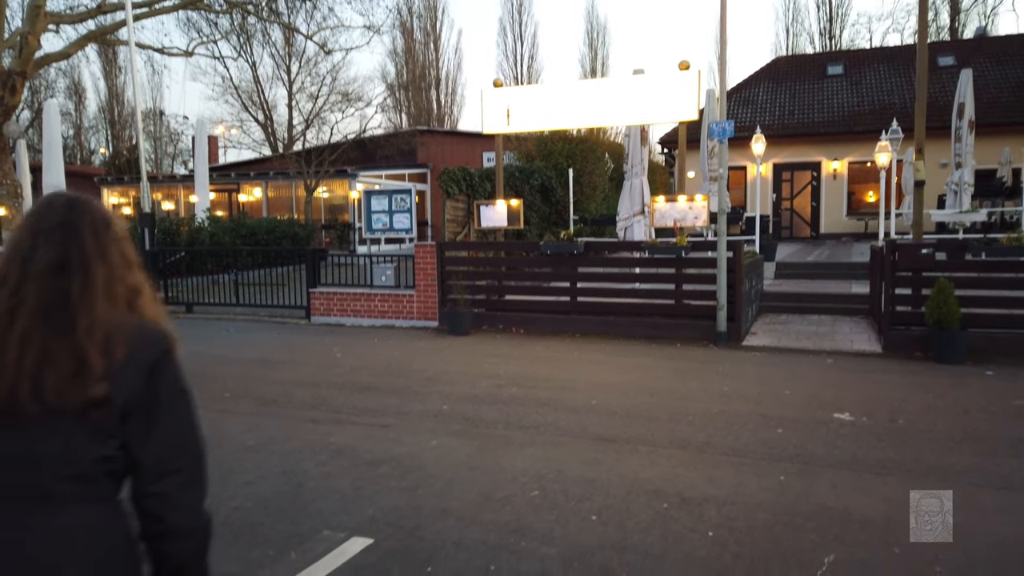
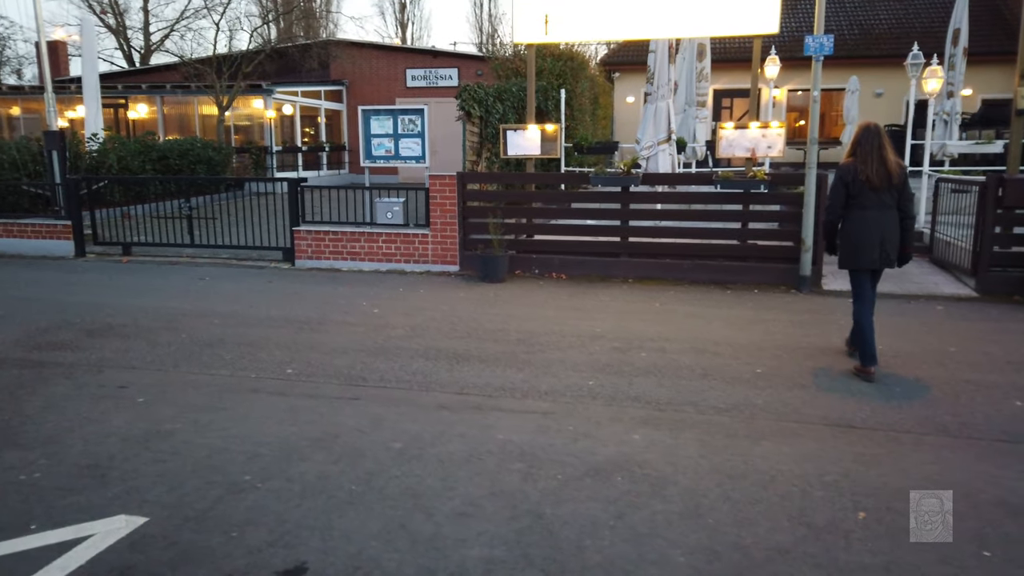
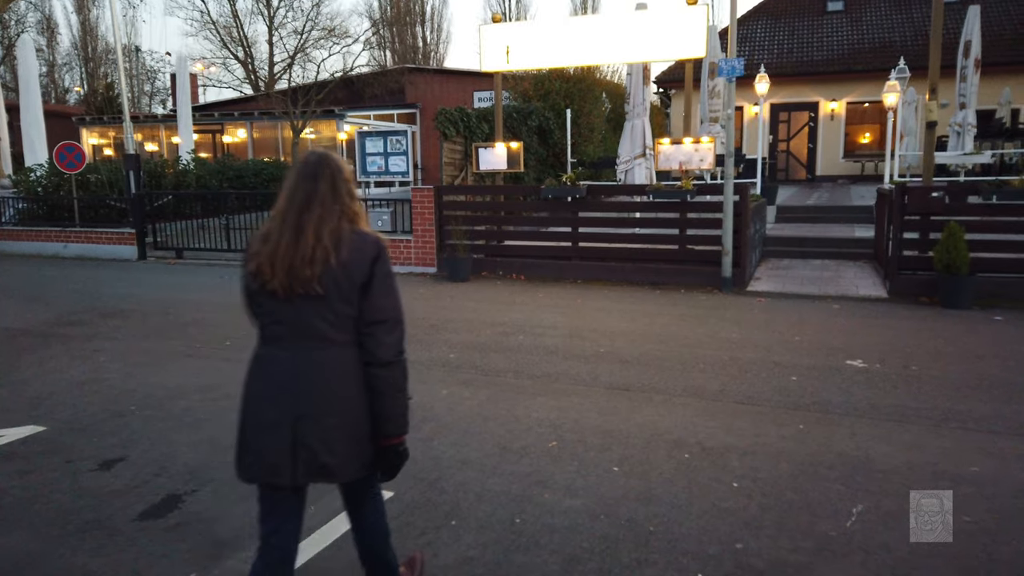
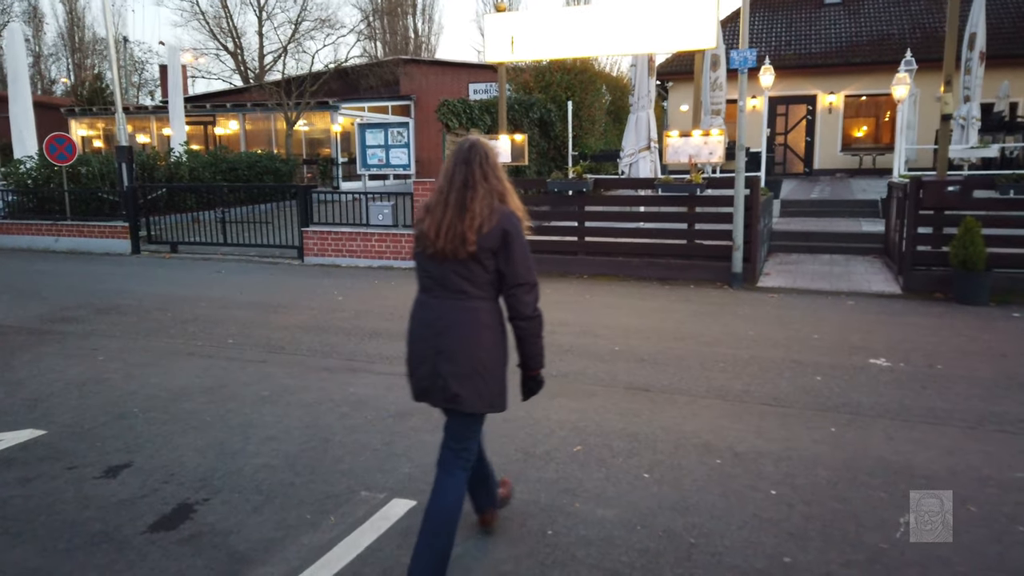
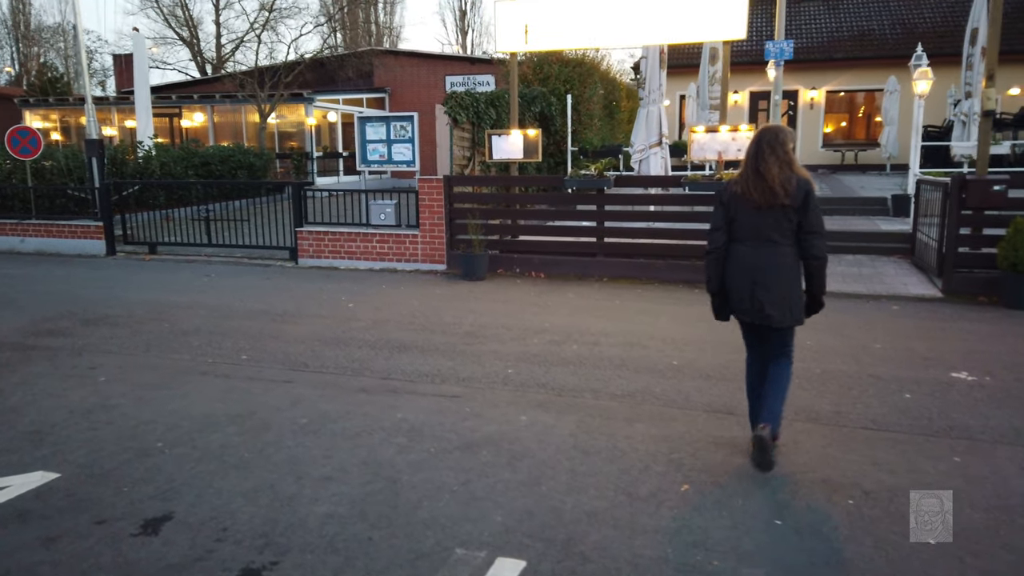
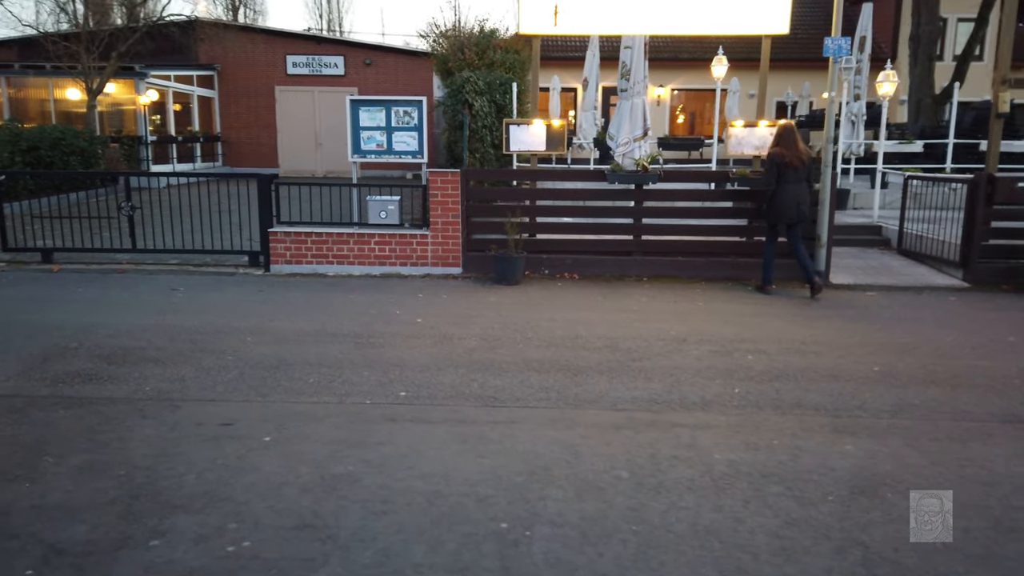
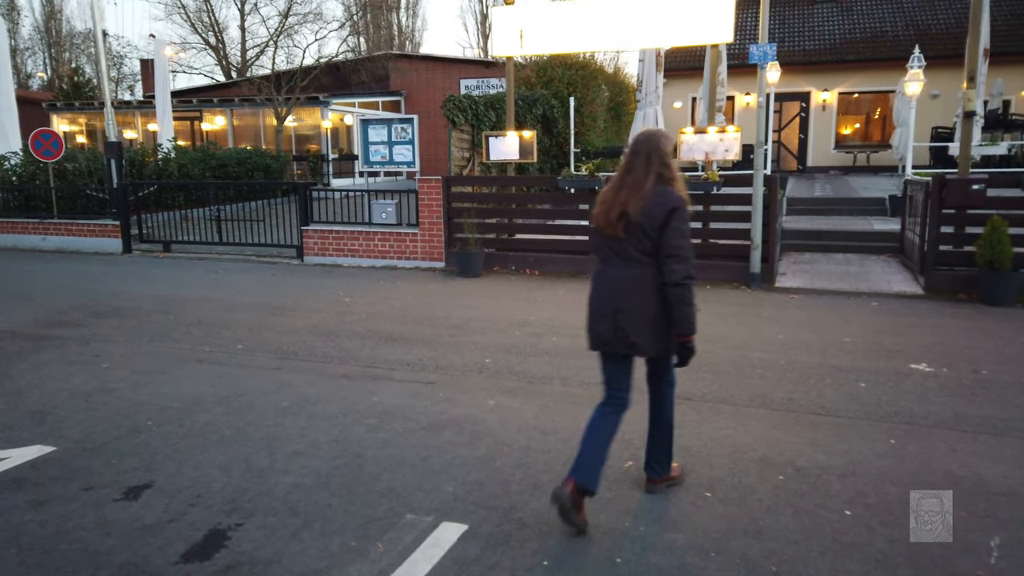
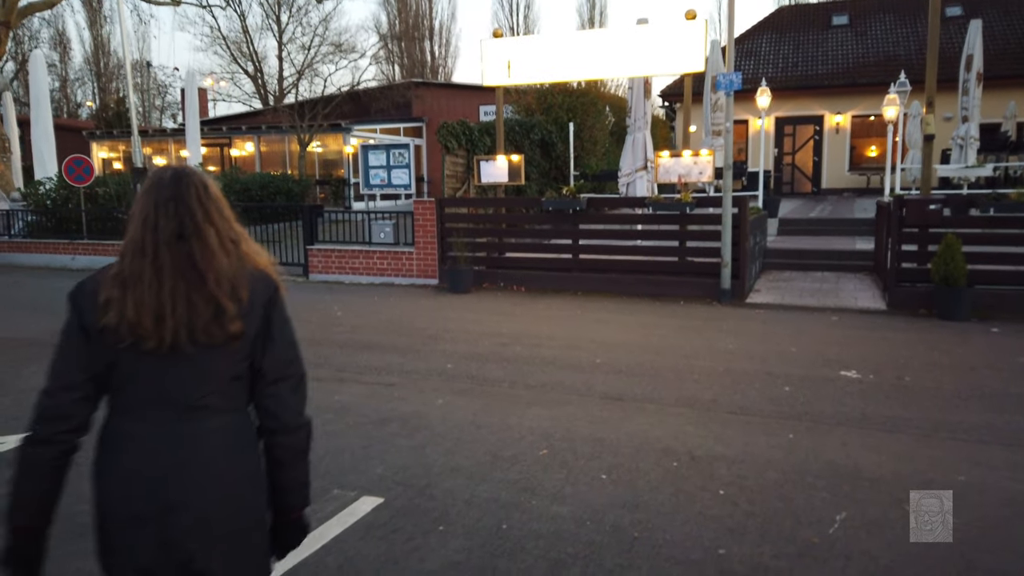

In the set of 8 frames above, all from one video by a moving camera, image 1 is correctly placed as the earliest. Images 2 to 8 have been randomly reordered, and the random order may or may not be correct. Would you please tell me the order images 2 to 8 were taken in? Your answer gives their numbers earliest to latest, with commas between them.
8, 3, 4, 7, 5, 2, 6
